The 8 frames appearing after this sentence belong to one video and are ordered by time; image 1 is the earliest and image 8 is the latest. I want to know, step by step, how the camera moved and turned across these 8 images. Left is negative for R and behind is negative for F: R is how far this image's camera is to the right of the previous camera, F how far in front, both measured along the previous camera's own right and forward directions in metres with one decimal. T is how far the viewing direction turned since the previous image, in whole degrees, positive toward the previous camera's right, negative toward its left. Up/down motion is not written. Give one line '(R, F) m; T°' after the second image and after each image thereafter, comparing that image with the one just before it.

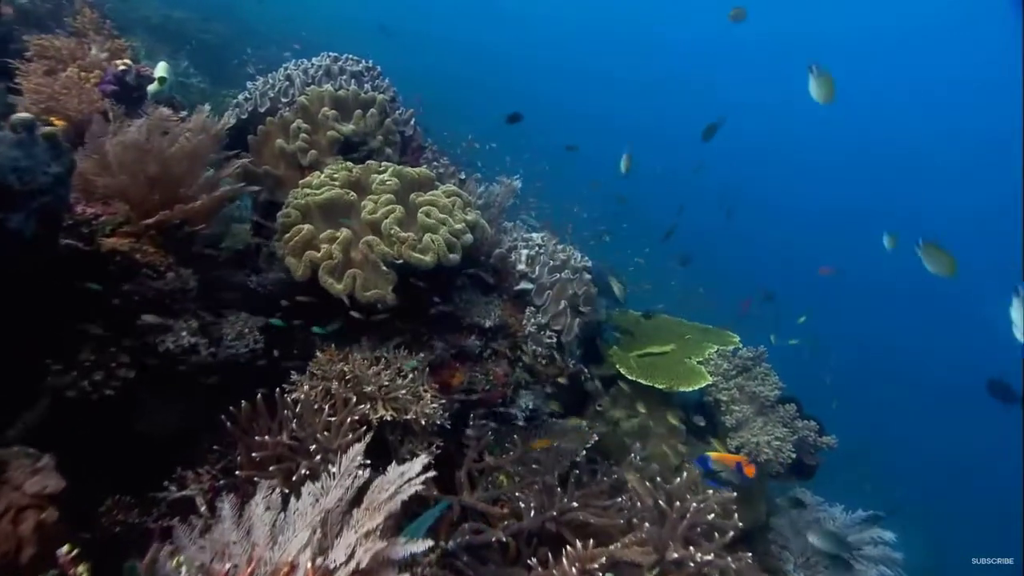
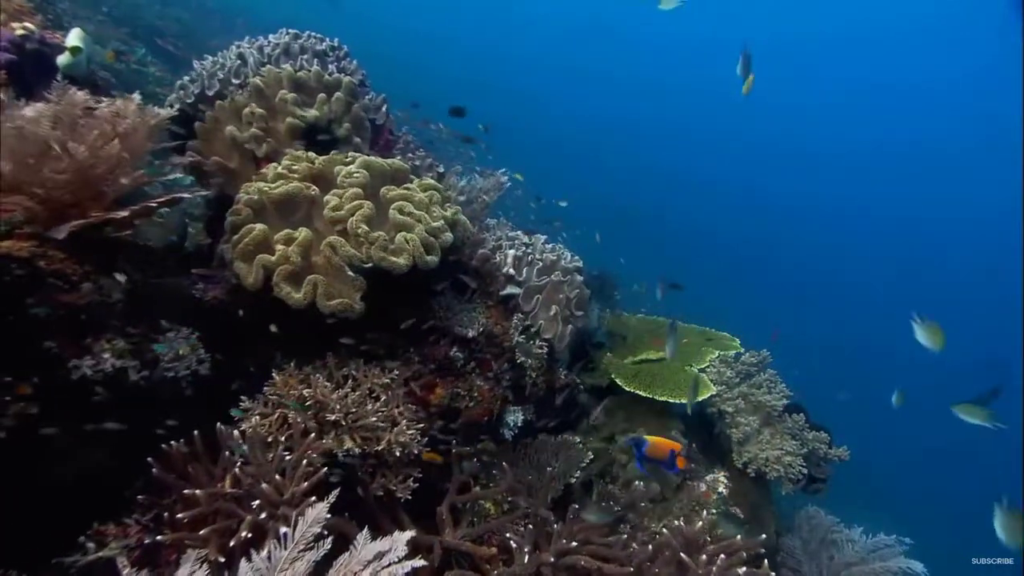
(0.0, +0.6) m; +2°
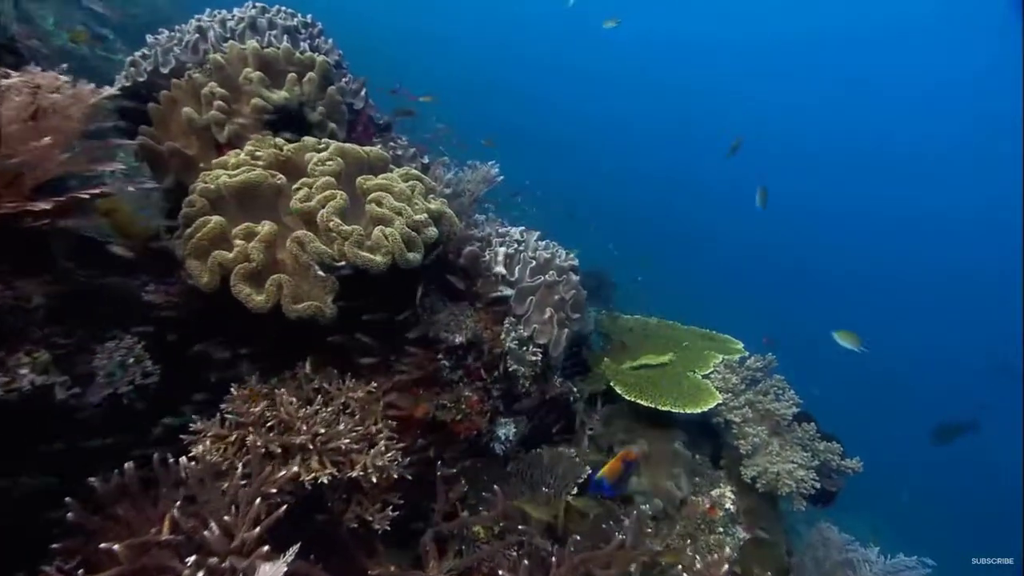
(0.0, +0.4) m; +1°
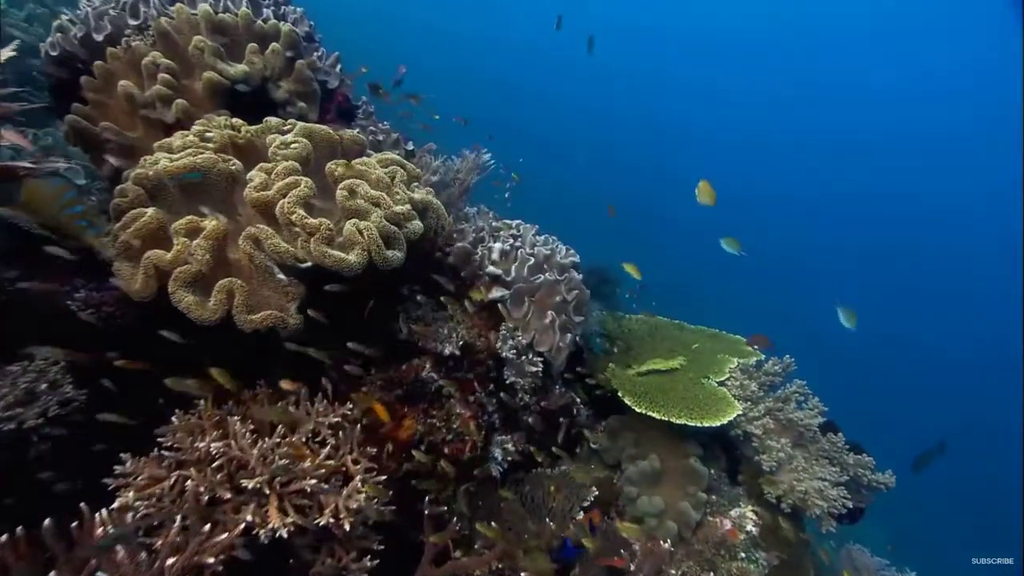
(-0.1, +0.6) m; +1°
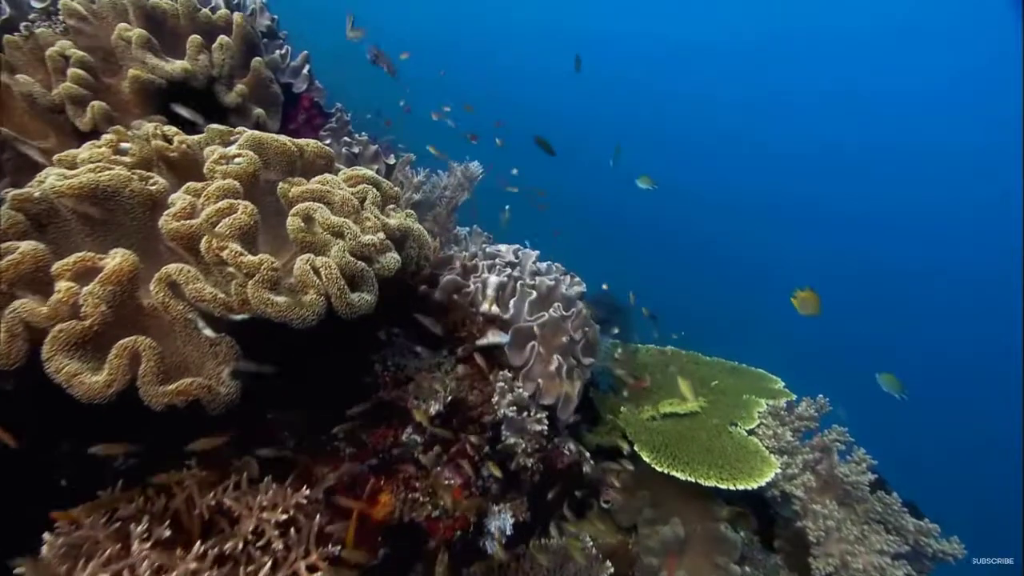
(0.0, +0.7) m; +1°
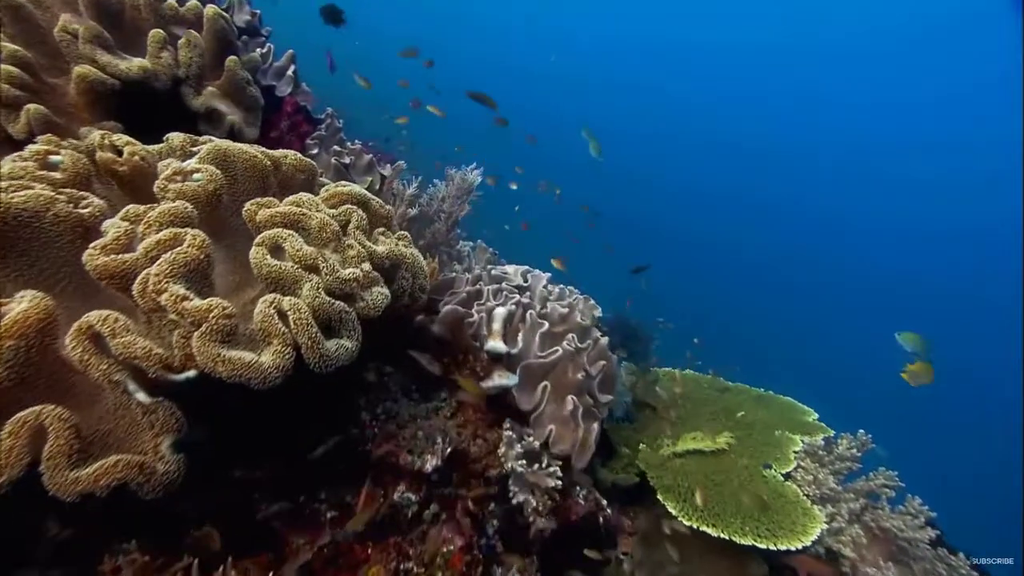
(0.0, +0.5) m; 0°
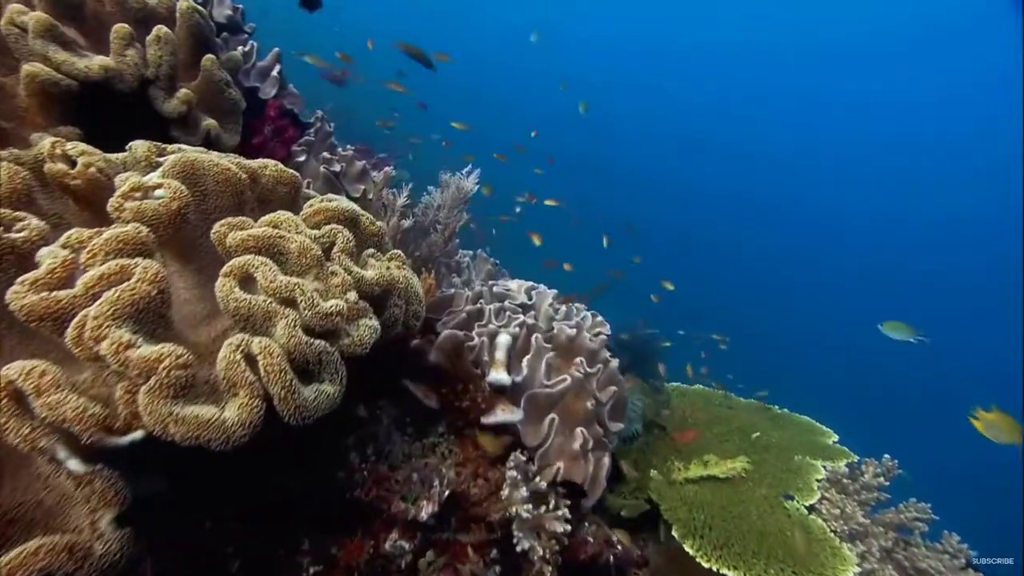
(0.0, +0.3) m; 0°
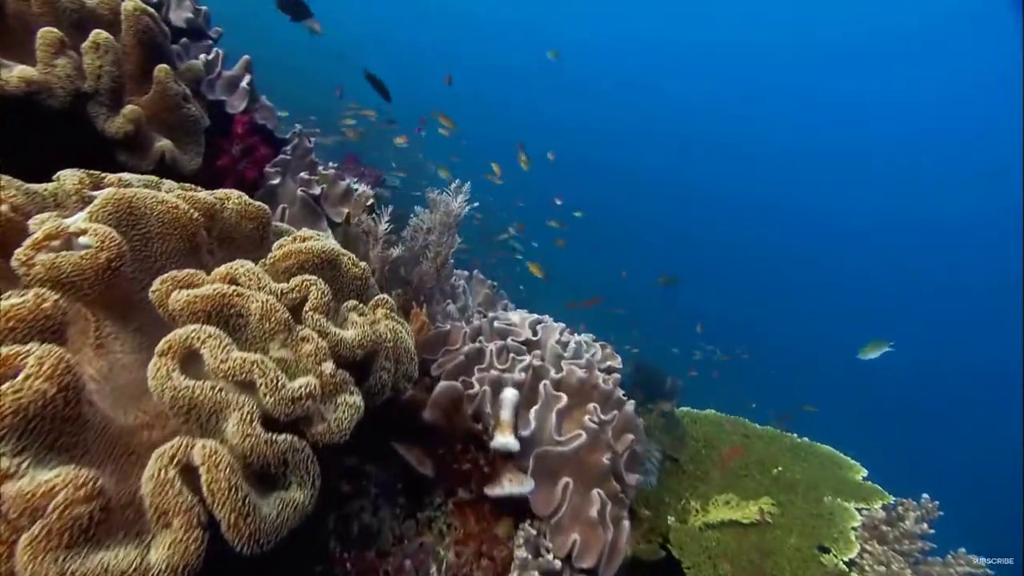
(-0.1, +0.4) m; +1°
